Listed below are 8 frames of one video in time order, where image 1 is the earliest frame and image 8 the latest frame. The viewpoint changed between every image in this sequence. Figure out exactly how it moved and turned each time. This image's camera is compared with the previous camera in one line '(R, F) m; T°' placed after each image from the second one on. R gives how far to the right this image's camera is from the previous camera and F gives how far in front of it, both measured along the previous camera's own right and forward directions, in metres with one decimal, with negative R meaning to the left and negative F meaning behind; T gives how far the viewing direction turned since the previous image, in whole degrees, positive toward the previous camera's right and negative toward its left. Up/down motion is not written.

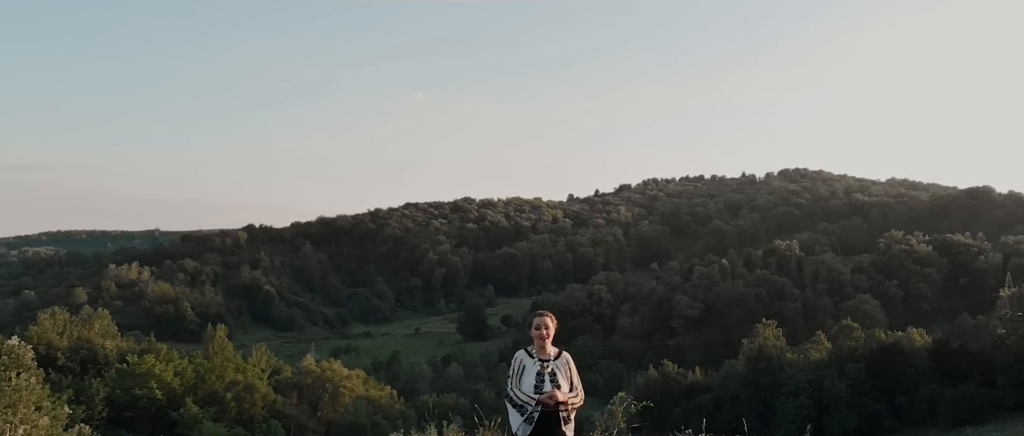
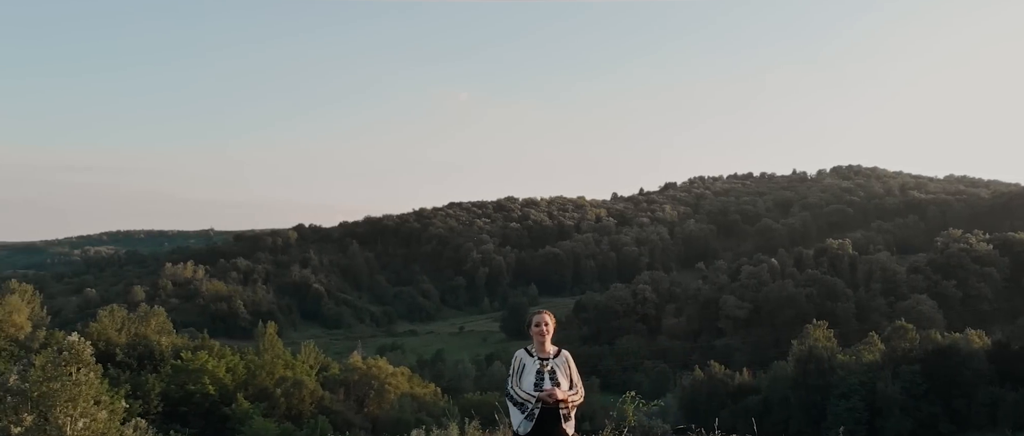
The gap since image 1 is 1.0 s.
(+0.6, -0.1) m; -4°
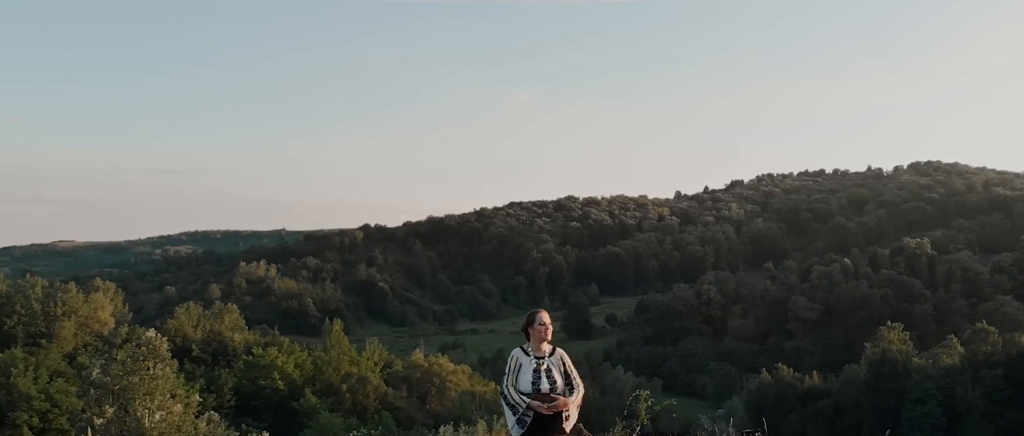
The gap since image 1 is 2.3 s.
(+1.0, -0.1) m; -5°
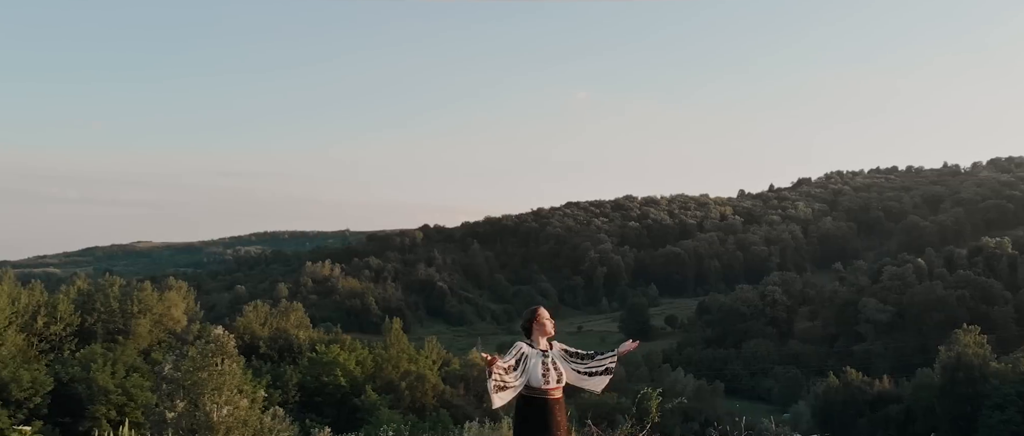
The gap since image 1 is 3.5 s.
(+1.0, 0.0) m; -5°
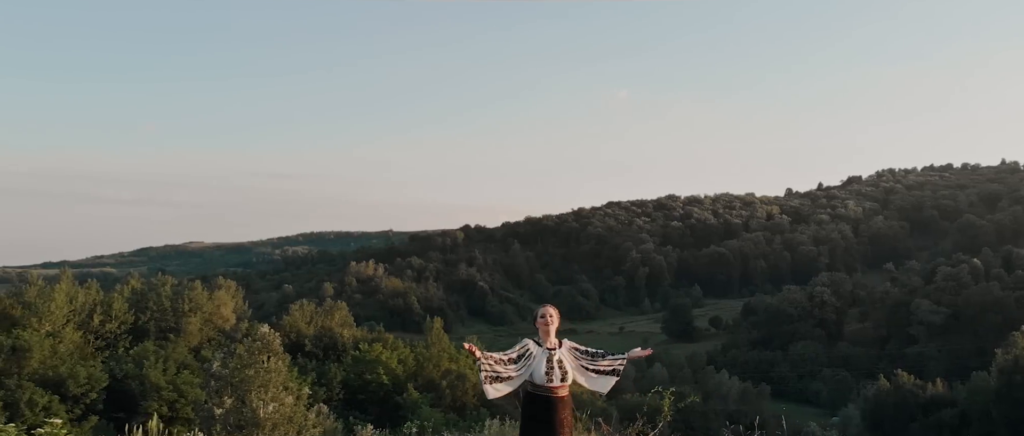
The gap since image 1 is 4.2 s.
(+0.7, 0.0) m; -4°
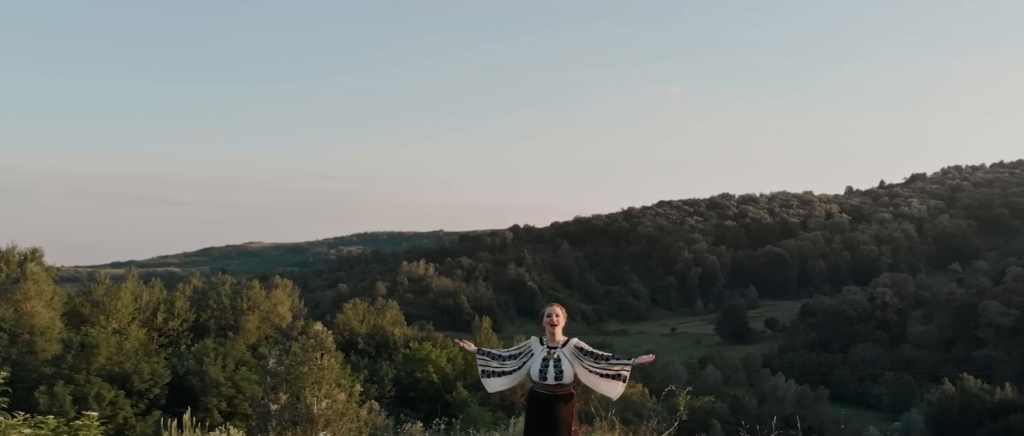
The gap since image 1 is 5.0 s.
(+0.8, +0.1) m; -4°
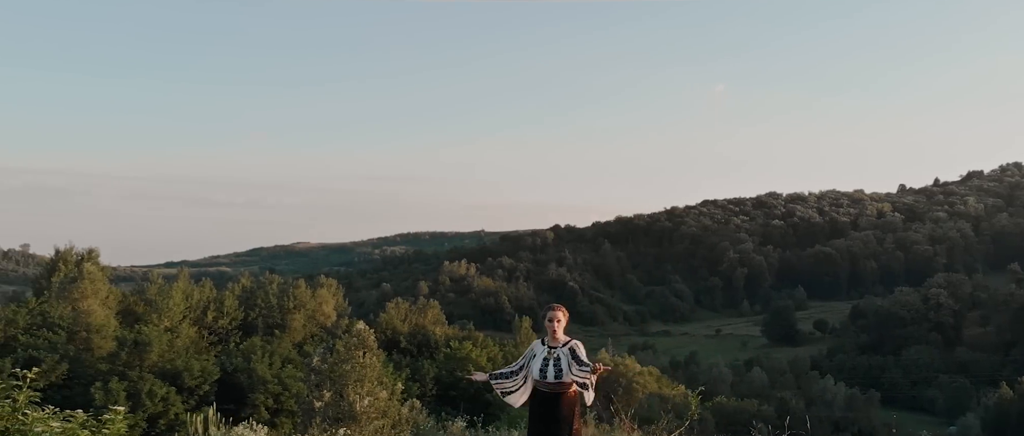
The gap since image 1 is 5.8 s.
(+0.7, +0.1) m; -4°
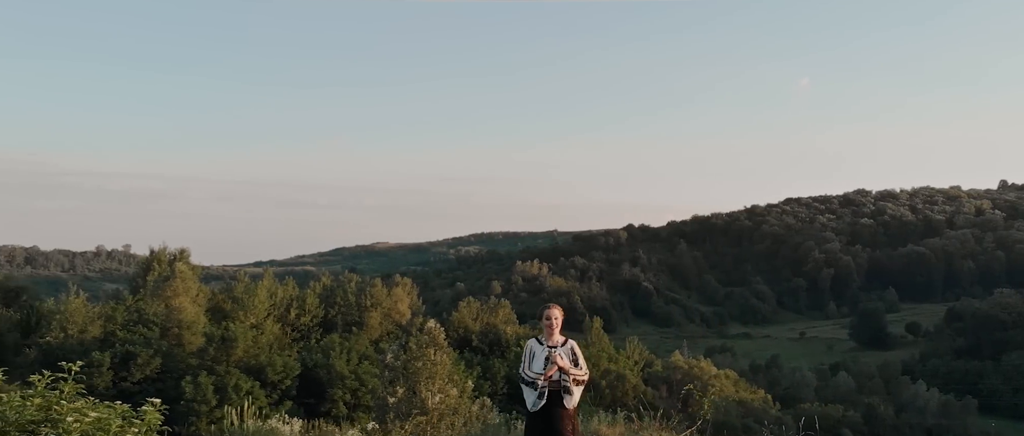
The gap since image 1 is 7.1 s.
(+1.1, +0.3) m; -6°
